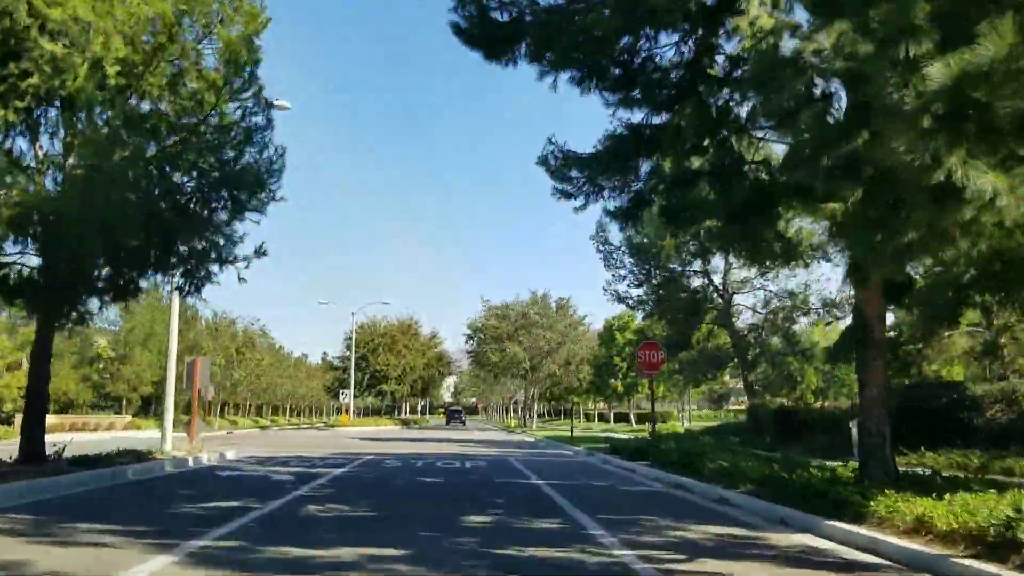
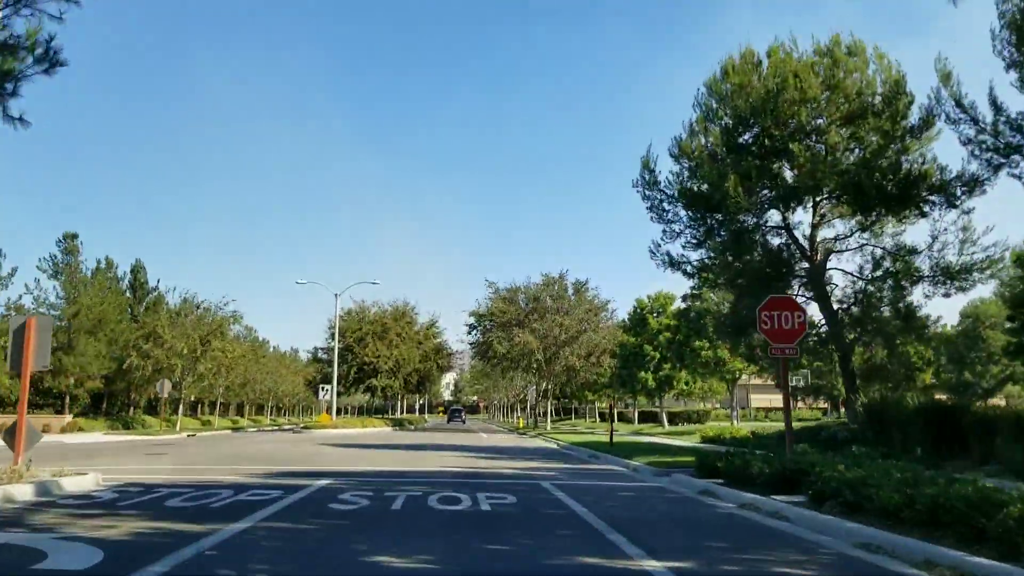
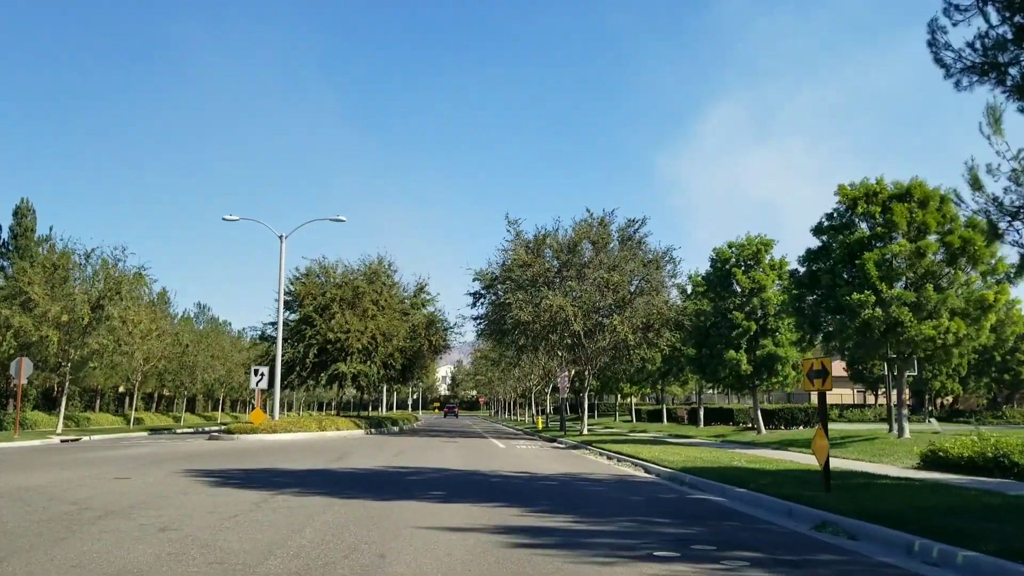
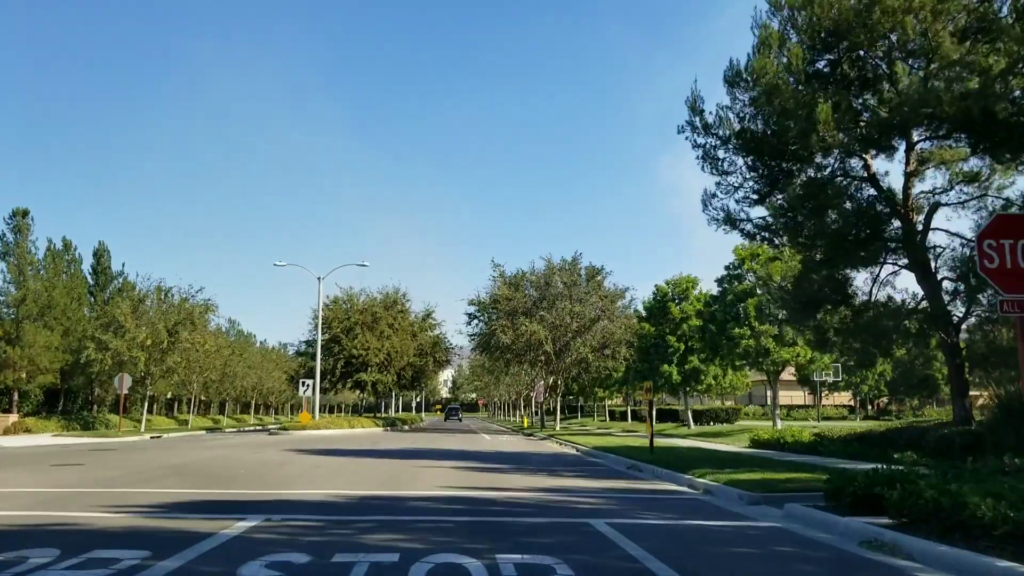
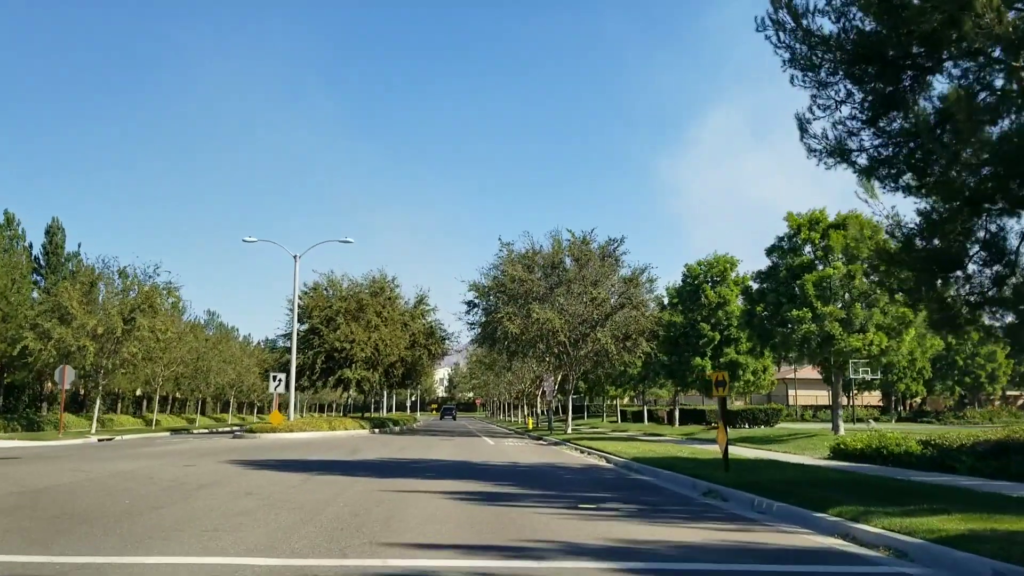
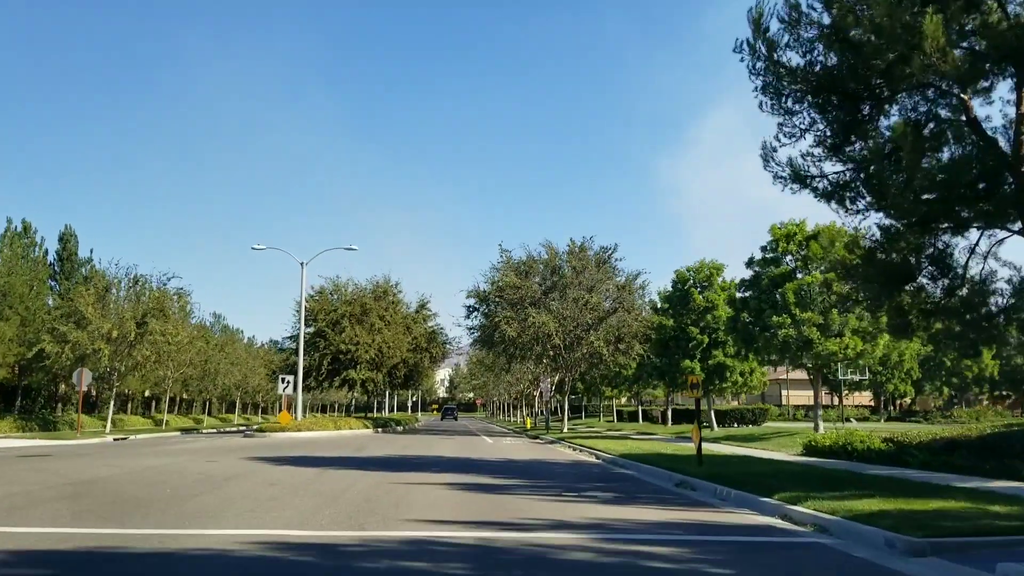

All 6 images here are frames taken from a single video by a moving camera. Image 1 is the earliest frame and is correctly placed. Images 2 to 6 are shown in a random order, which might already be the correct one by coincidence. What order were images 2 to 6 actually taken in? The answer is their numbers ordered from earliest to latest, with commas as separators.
2, 4, 6, 5, 3
